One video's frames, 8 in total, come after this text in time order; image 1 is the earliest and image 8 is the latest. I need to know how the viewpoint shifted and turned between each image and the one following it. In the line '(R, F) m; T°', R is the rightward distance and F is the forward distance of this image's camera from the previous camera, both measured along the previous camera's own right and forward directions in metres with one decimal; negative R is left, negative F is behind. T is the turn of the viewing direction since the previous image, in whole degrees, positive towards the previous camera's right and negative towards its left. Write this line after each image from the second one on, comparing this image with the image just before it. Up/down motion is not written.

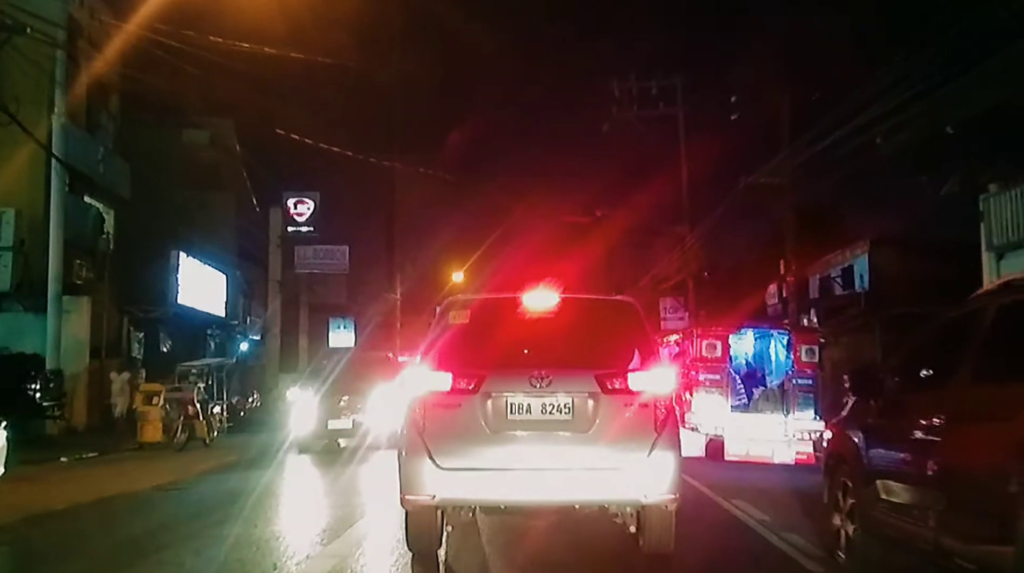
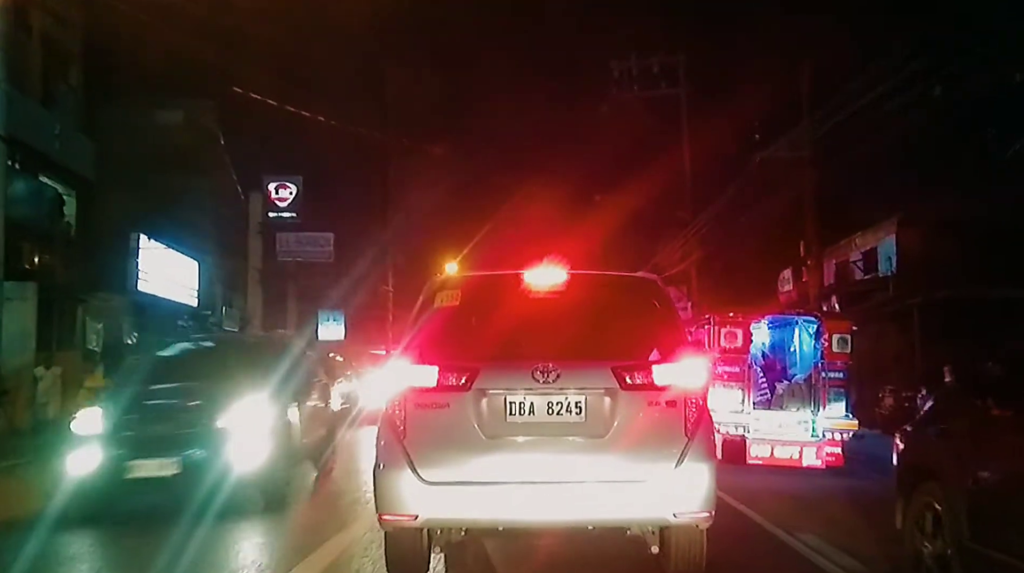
(0.0, +1.0) m; 0°
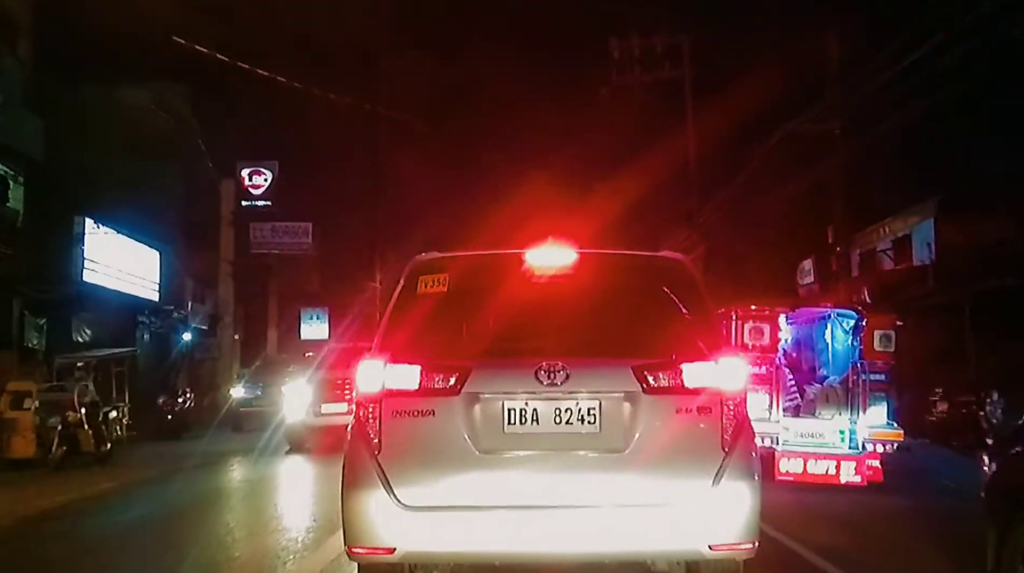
(0.0, +0.8) m; +1°
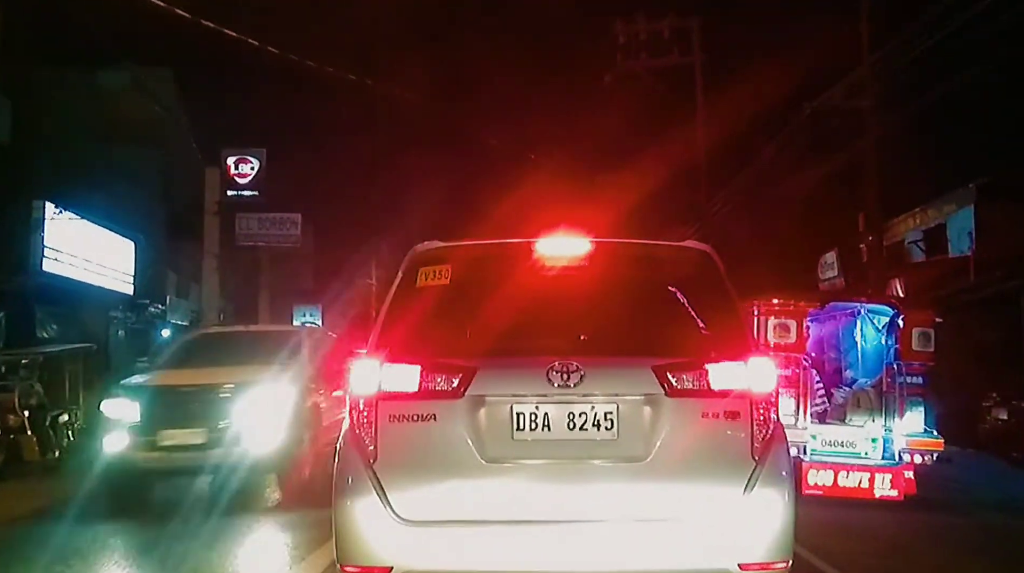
(-0.1, +0.4) m; 0°
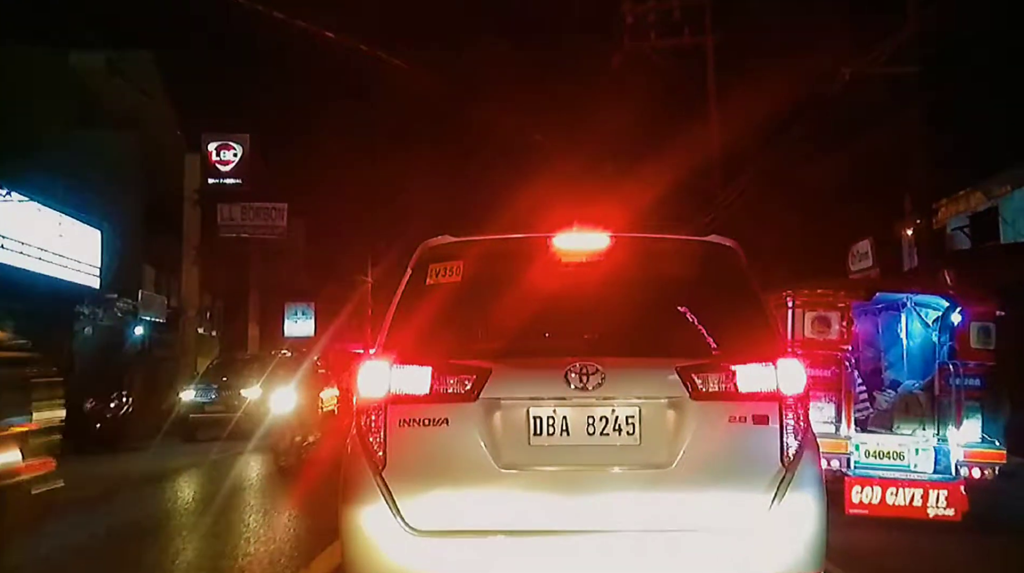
(0.0, +0.2) m; -1°
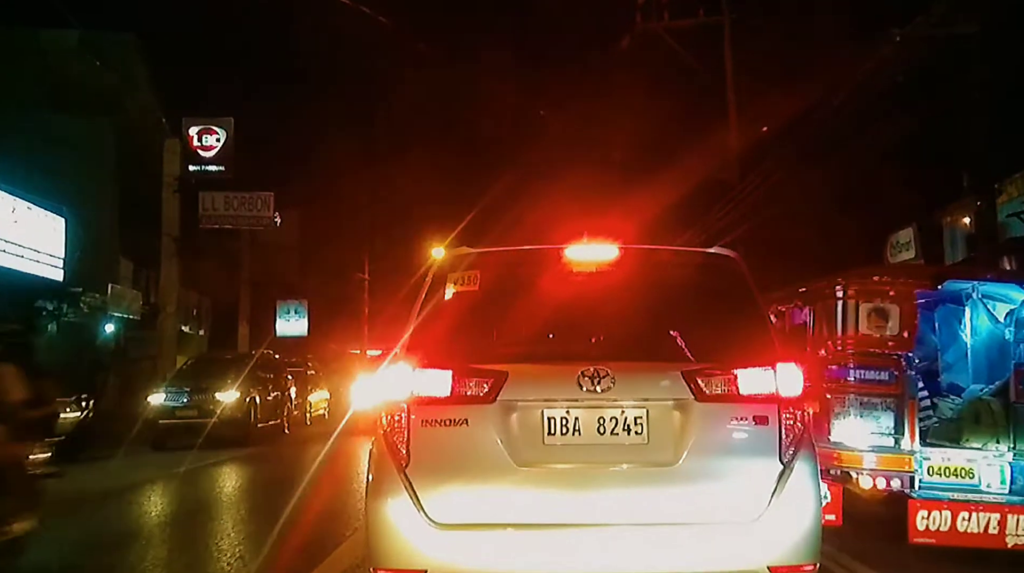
(-0.1, -0.2) m; 0°
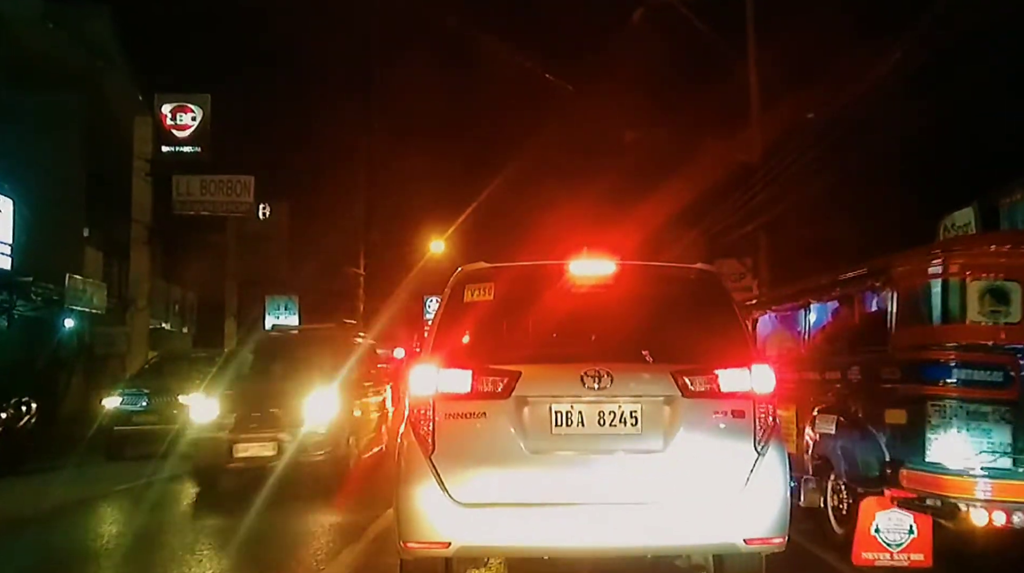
(-0.1, -0.6) m; 0°
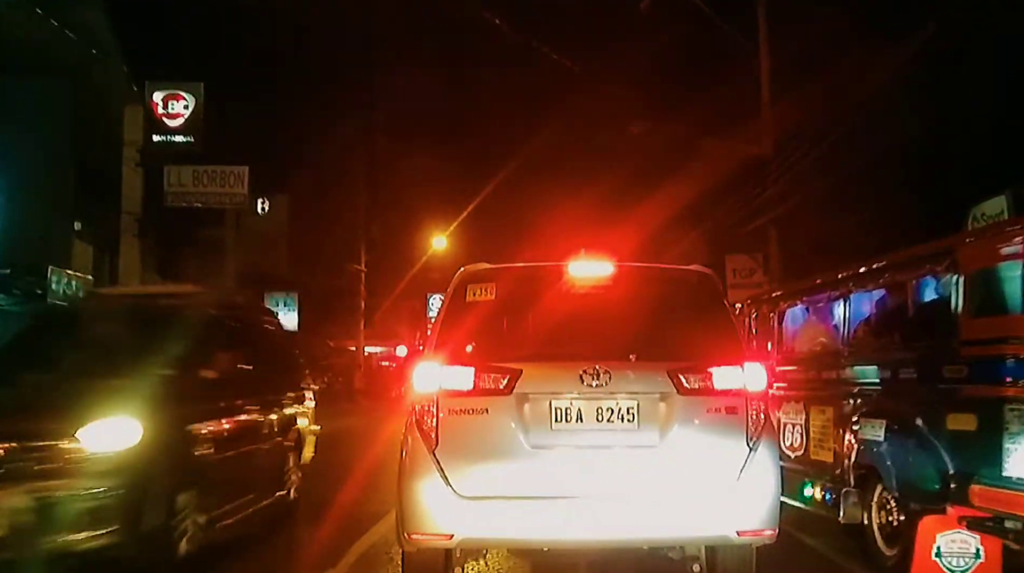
(0.0, -0.1) m; 0°
